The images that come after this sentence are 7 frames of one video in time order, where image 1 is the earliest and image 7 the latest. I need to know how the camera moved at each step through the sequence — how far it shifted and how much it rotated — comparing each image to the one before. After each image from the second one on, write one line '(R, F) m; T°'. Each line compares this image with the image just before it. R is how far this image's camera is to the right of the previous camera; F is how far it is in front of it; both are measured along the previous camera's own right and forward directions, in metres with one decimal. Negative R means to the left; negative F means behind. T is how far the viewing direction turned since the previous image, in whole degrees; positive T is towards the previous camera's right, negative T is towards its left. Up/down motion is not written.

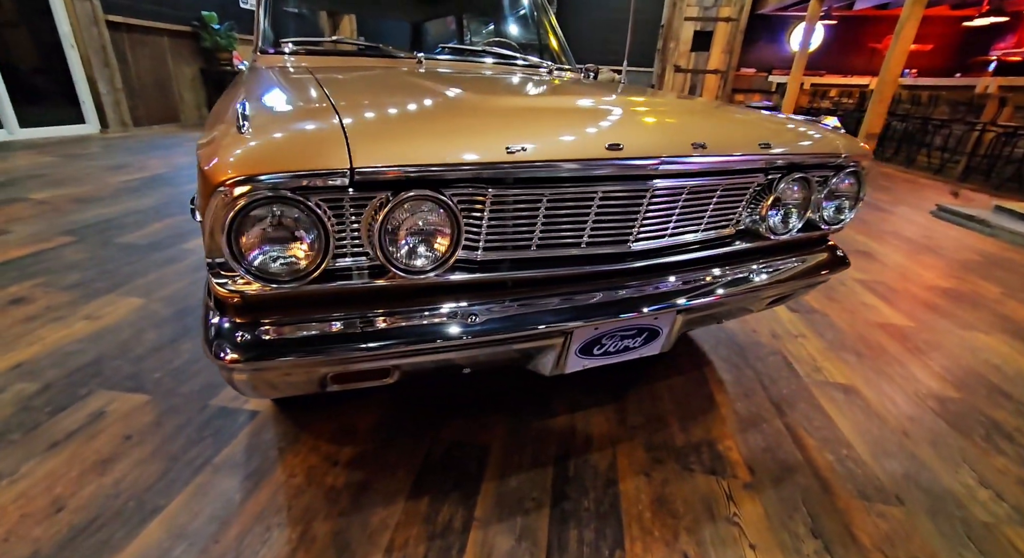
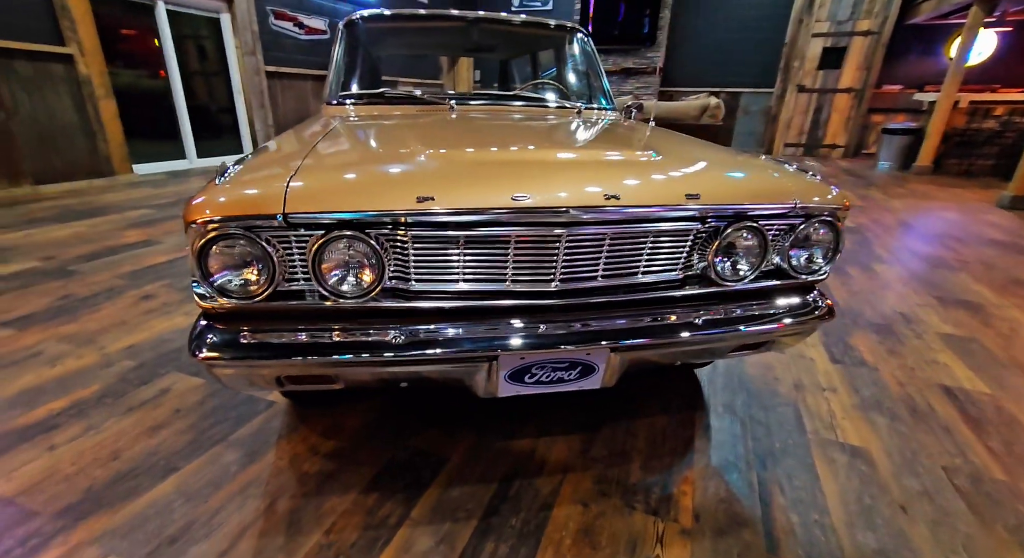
(+0.4, -0.1) m; -13°
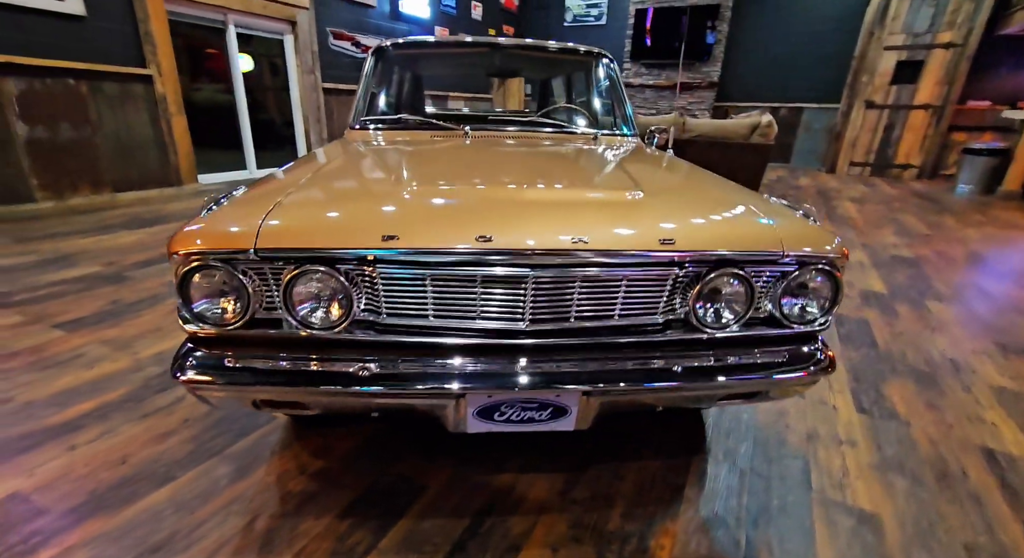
(+0.2, 0.0) m; -6°
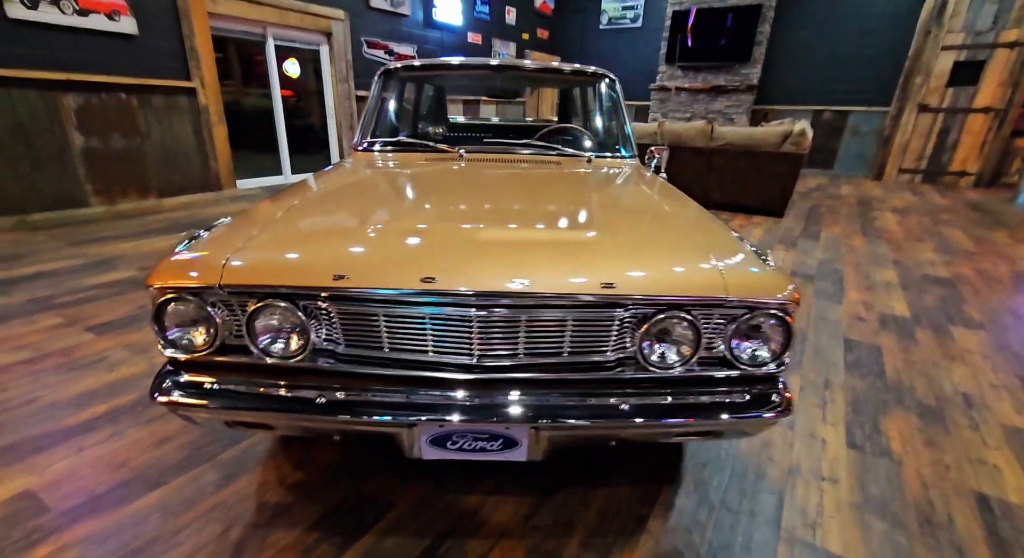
(+0.2, 0.0) m; -4°
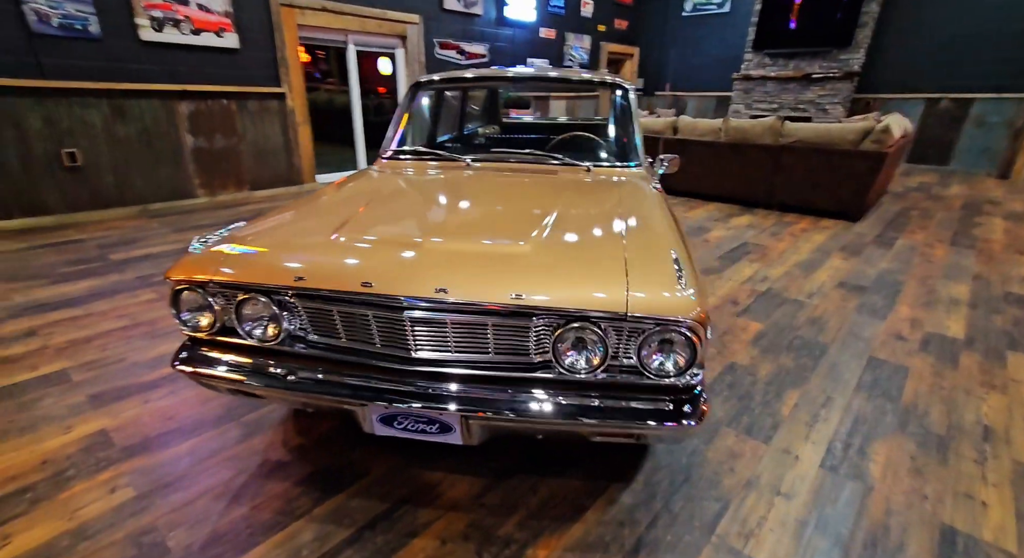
(+0.4, -0.1) m; -9°
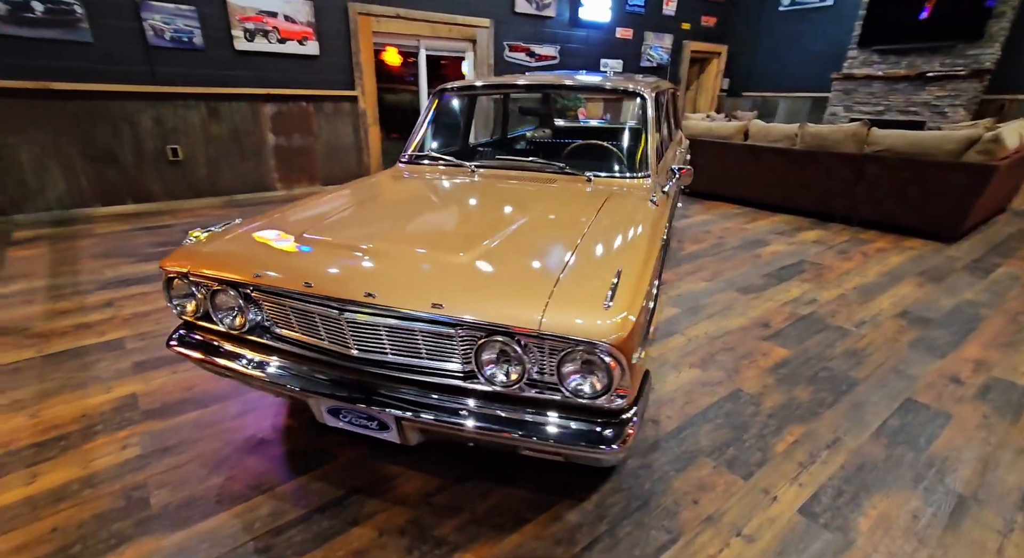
(+0.4, 0.0) m; -9°
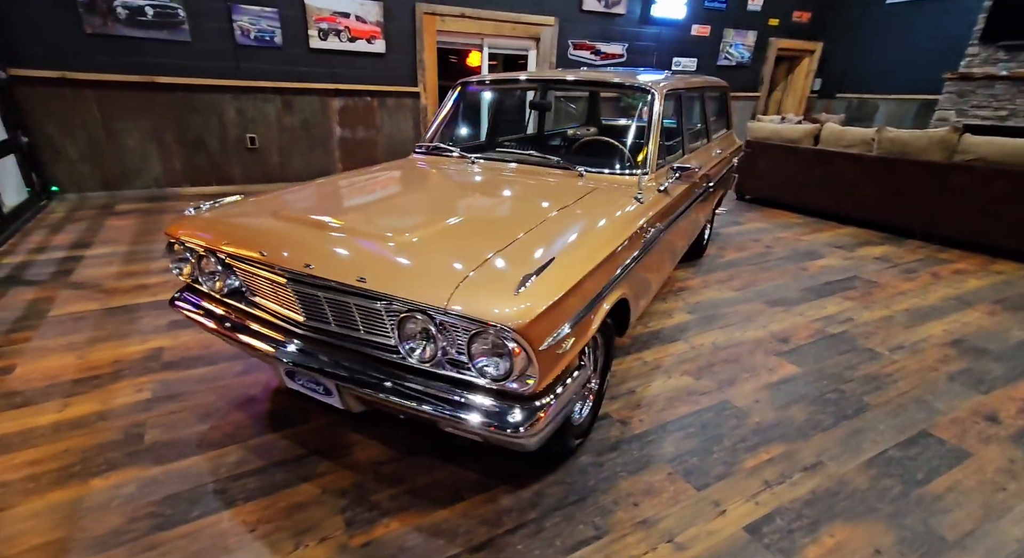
(+0.4, 0.0) m; -8°
